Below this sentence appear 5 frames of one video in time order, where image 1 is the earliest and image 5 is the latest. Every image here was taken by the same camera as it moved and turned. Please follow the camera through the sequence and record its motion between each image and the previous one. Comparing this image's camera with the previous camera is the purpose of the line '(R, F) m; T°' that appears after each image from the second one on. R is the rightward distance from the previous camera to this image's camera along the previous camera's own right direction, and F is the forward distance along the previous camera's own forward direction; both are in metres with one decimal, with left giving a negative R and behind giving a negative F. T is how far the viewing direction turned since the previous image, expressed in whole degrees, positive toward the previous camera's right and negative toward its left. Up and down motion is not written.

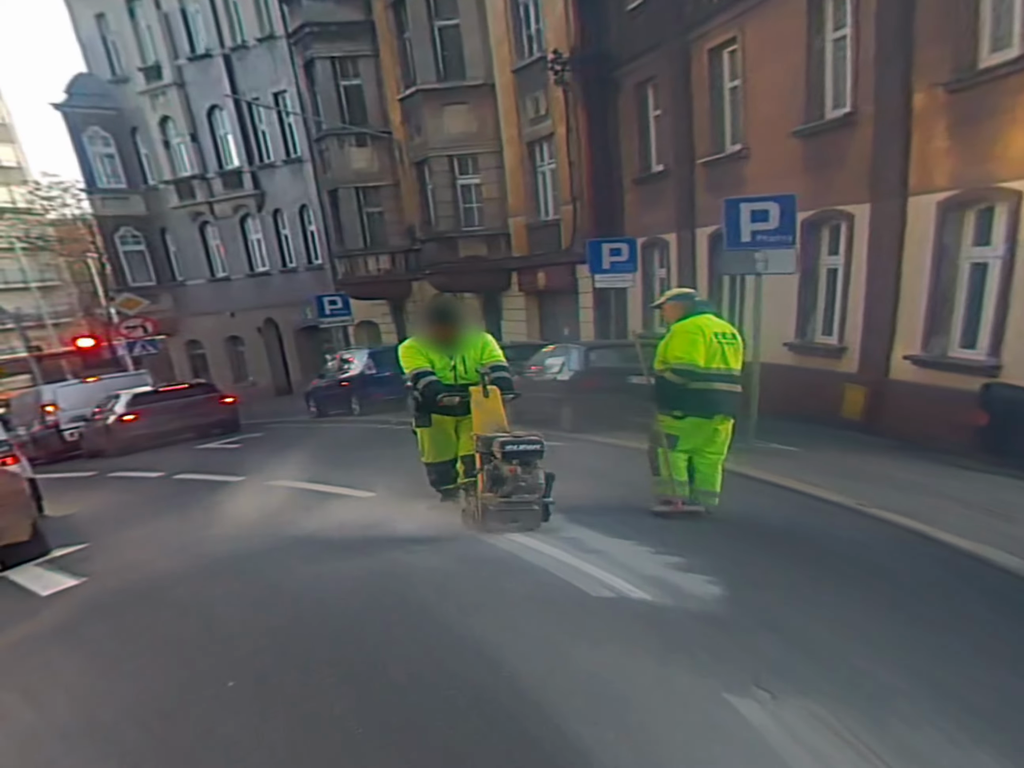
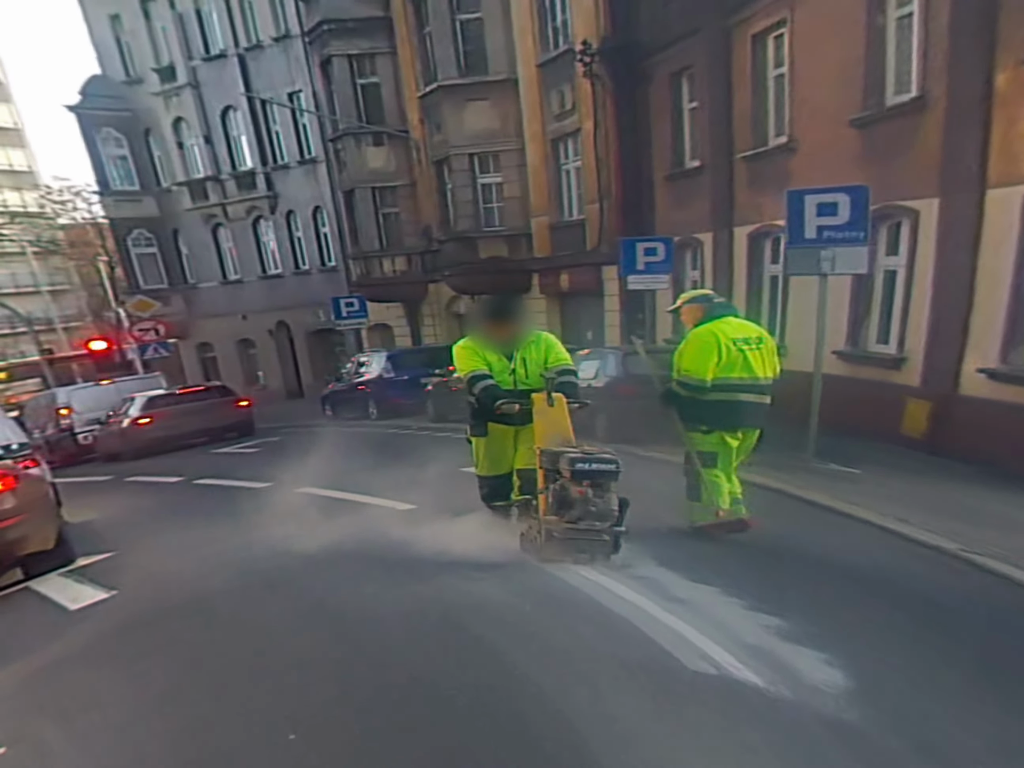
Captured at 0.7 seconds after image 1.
(-0.7, +0.3) m; 0°
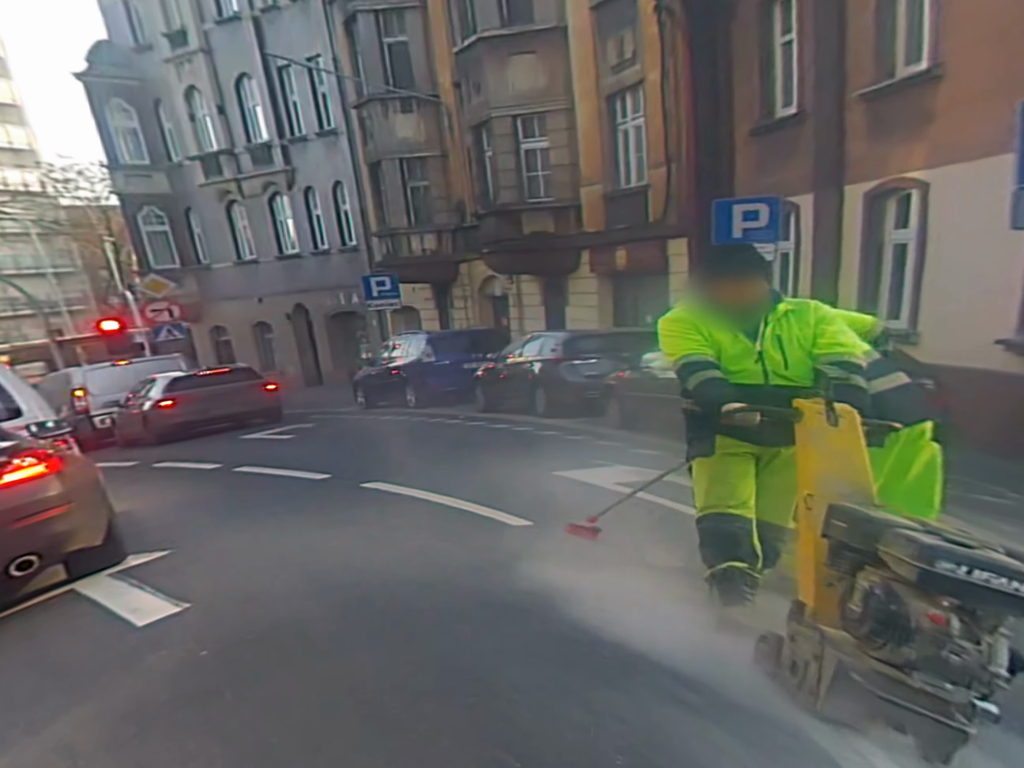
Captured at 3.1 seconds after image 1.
(-1.5, +0.9) m; 0°
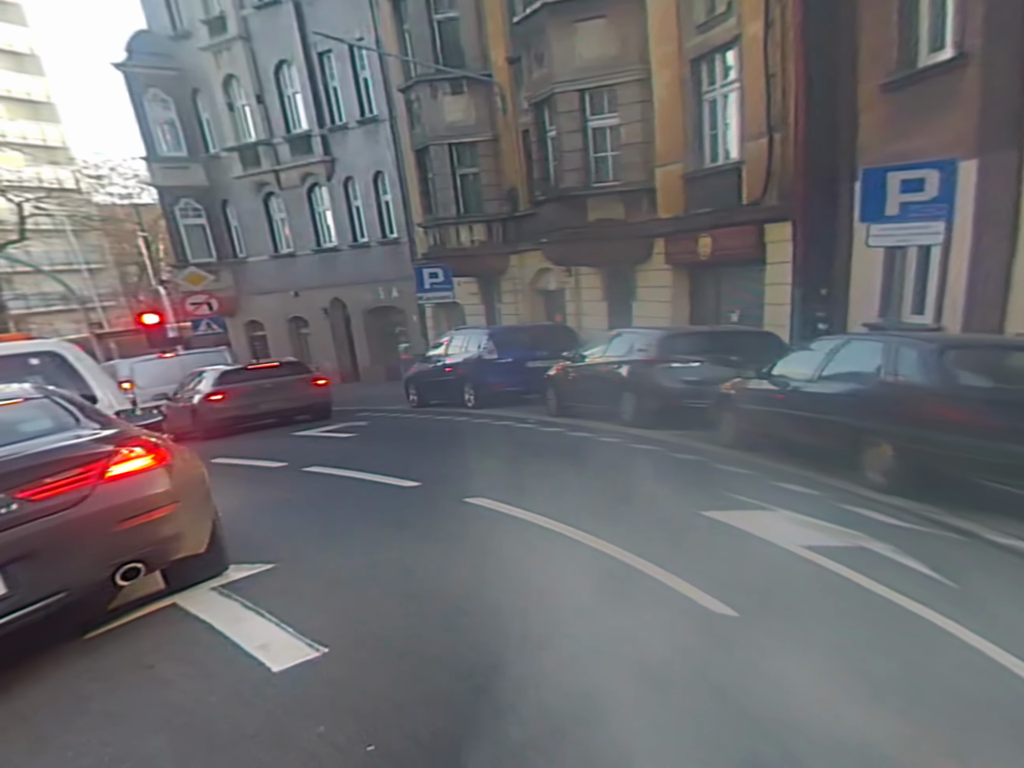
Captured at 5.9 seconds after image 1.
(-1.6, +0.8) m; -2°
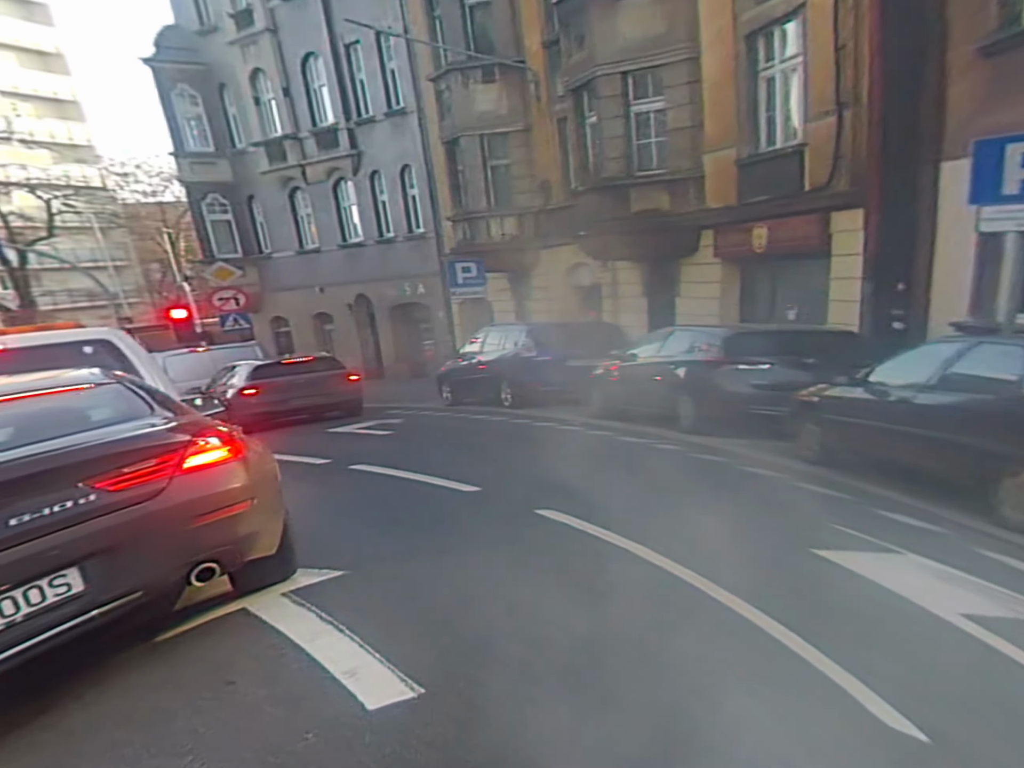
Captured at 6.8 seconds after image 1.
(-0.8, +0.4) m; -2°
